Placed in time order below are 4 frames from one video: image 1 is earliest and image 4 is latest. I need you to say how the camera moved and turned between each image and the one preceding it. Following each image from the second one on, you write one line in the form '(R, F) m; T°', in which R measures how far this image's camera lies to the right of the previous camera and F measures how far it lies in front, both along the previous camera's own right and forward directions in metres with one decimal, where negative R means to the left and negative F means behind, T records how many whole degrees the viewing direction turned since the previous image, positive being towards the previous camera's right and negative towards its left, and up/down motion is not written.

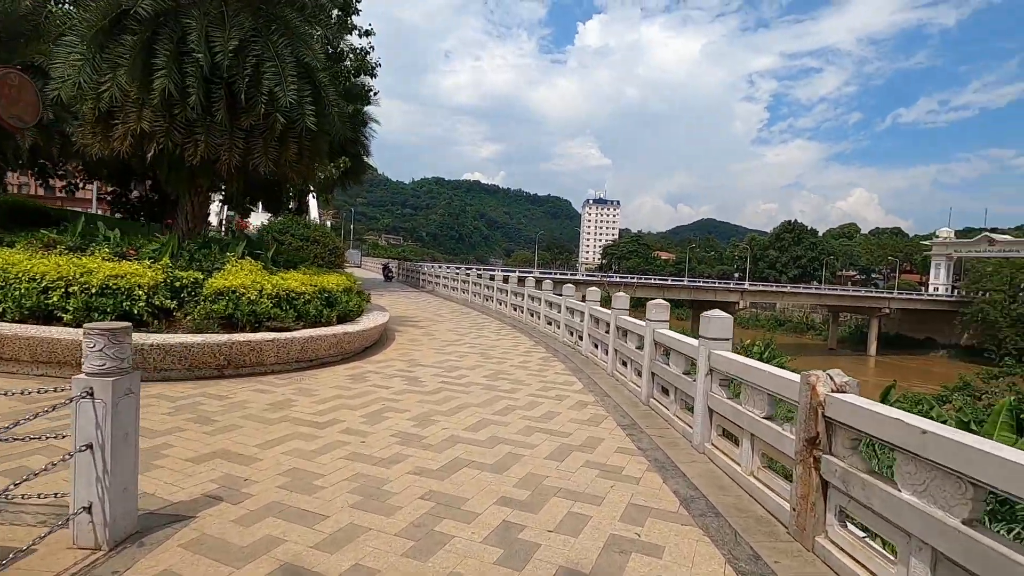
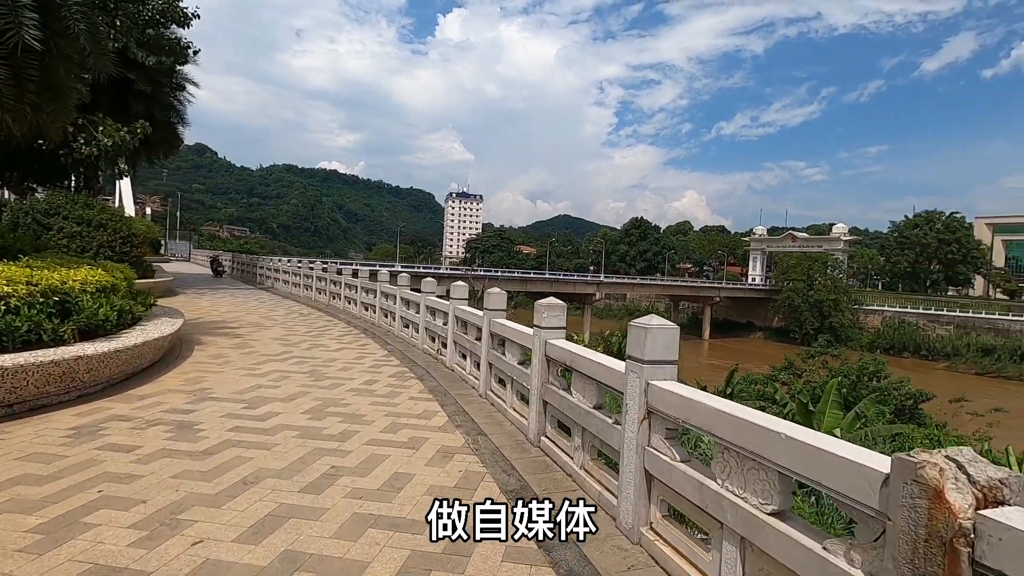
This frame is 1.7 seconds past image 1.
(+0.2, +1.7) m; +14°
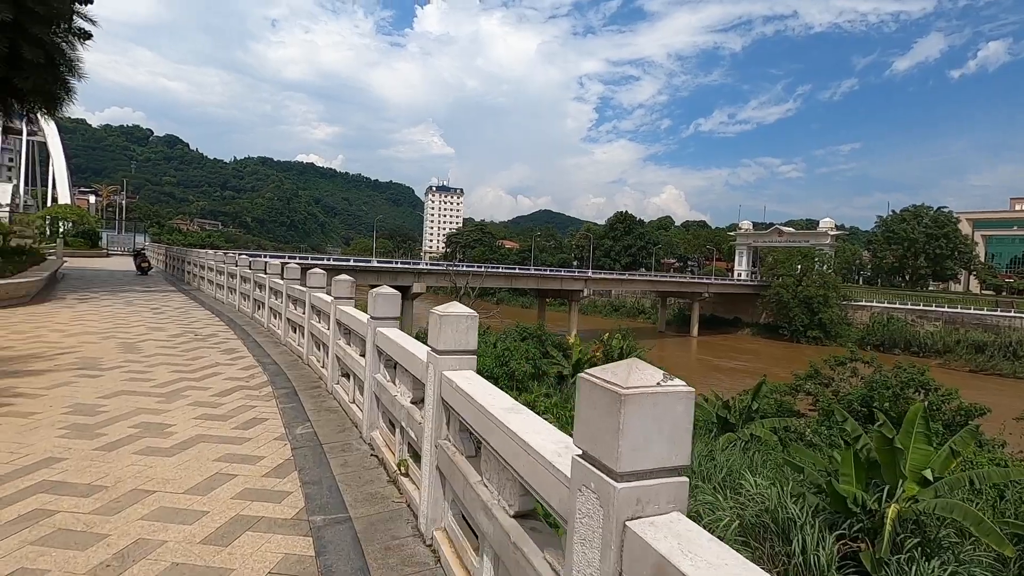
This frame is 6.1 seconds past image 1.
(-0.5, +4.2) m; +2°
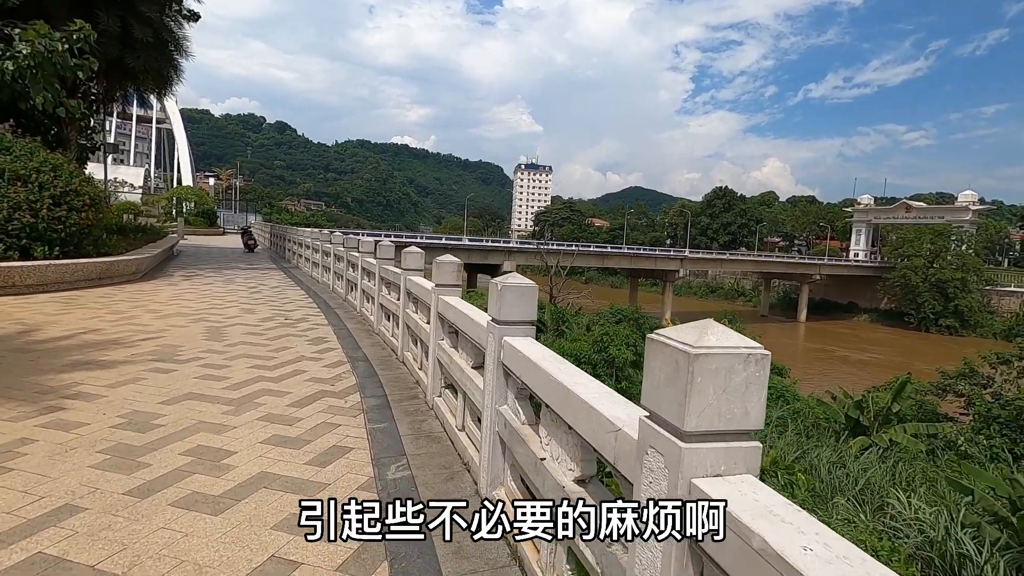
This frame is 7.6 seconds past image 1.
(-0.5, +1.3) m; -9°
